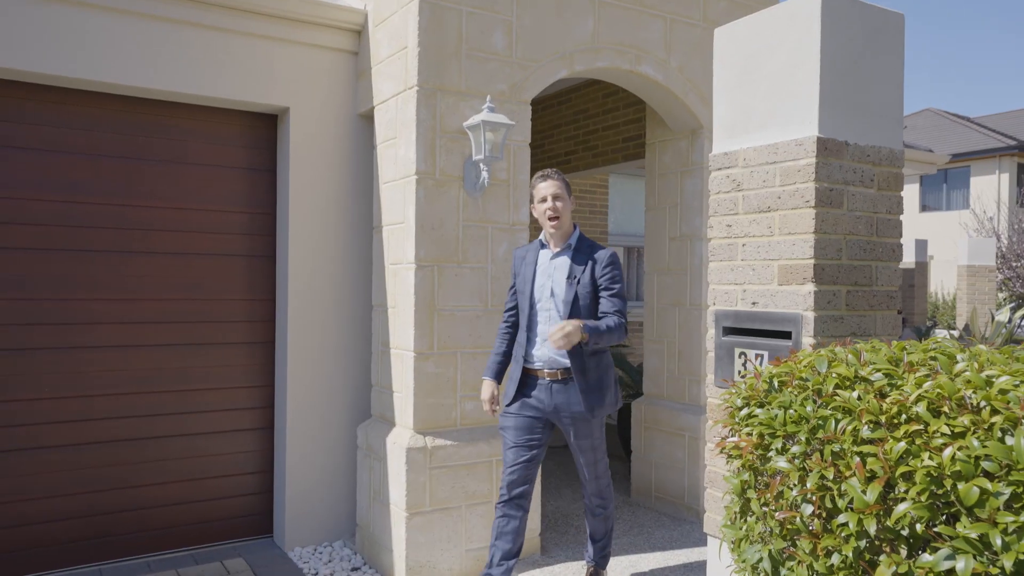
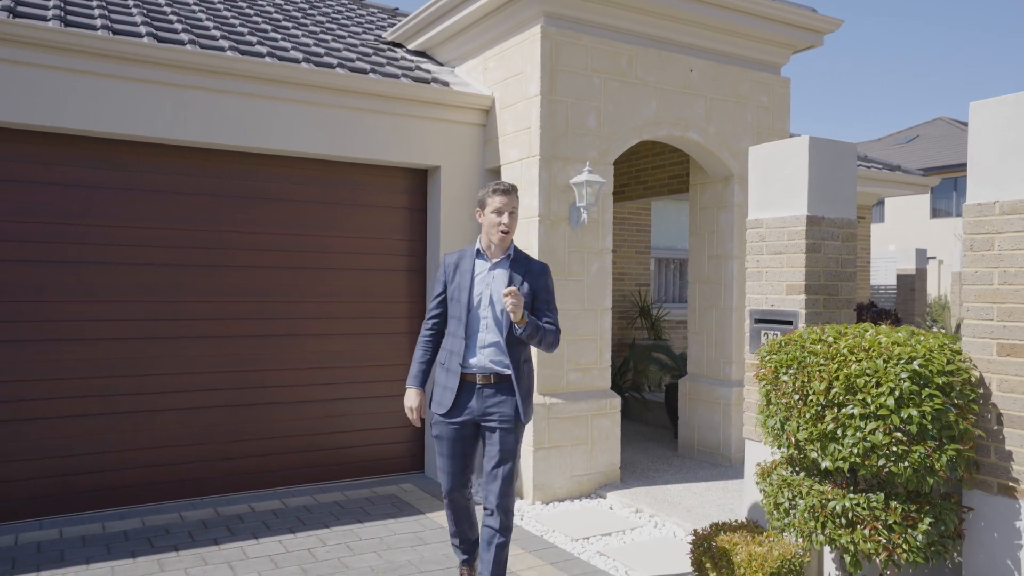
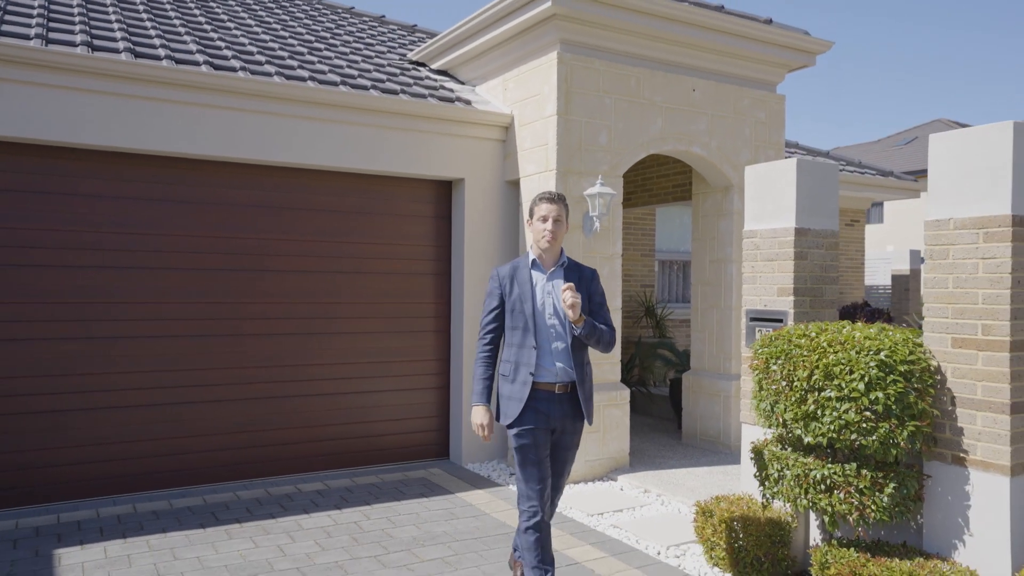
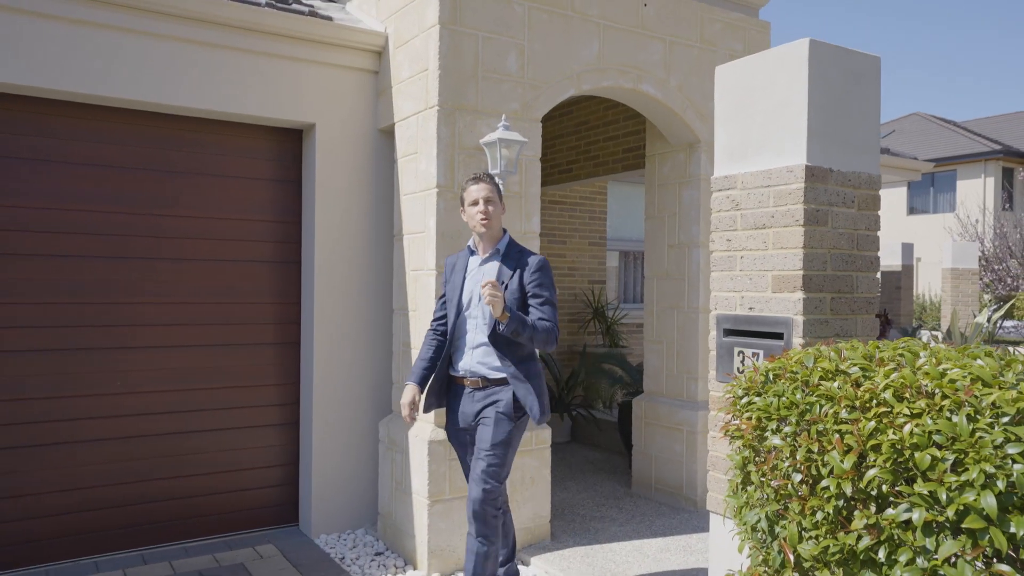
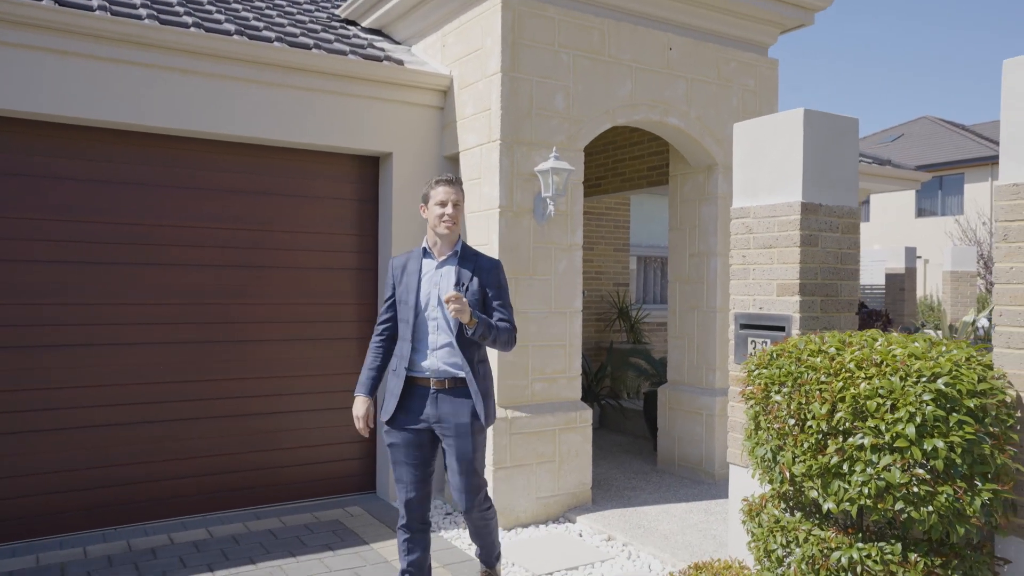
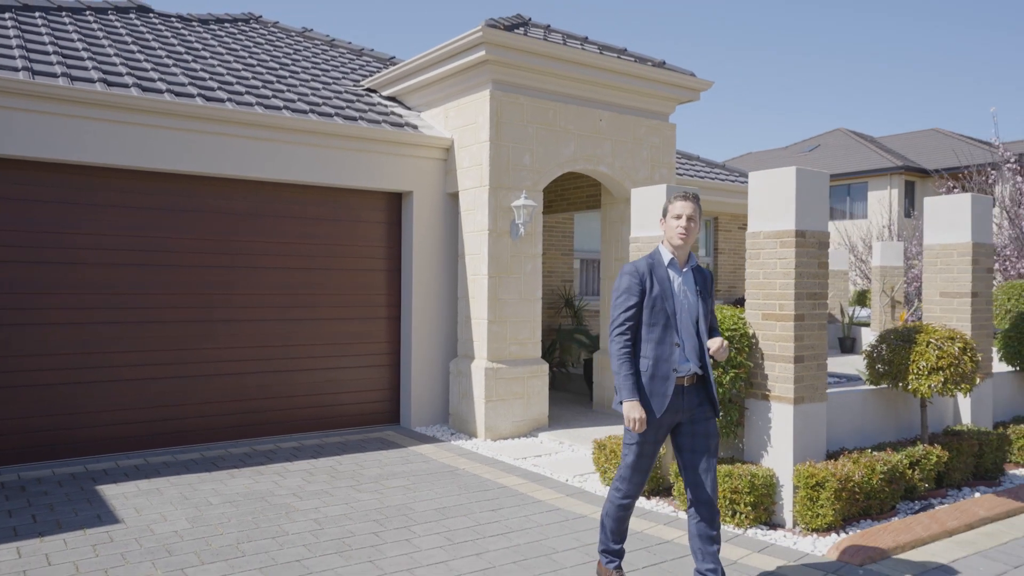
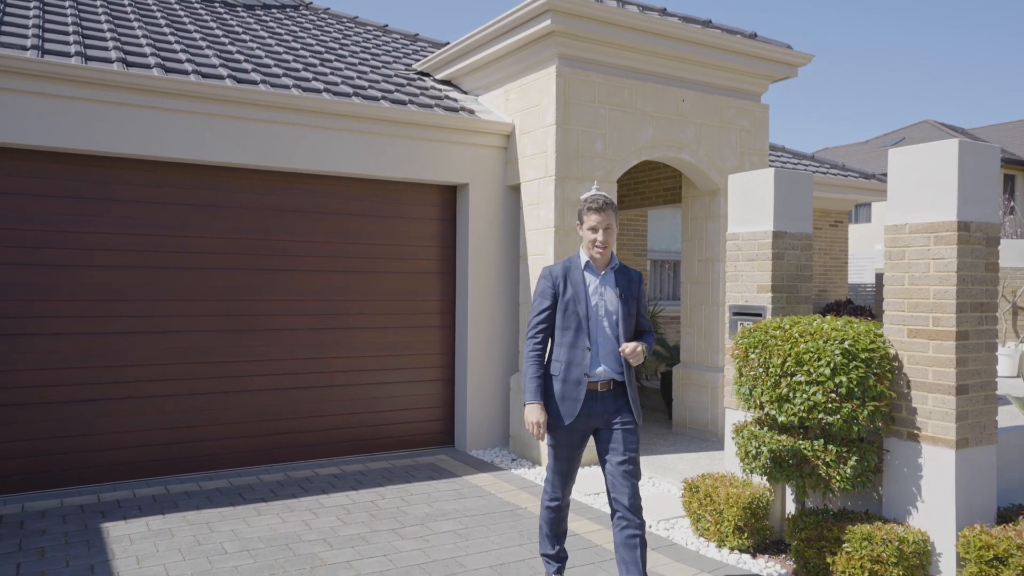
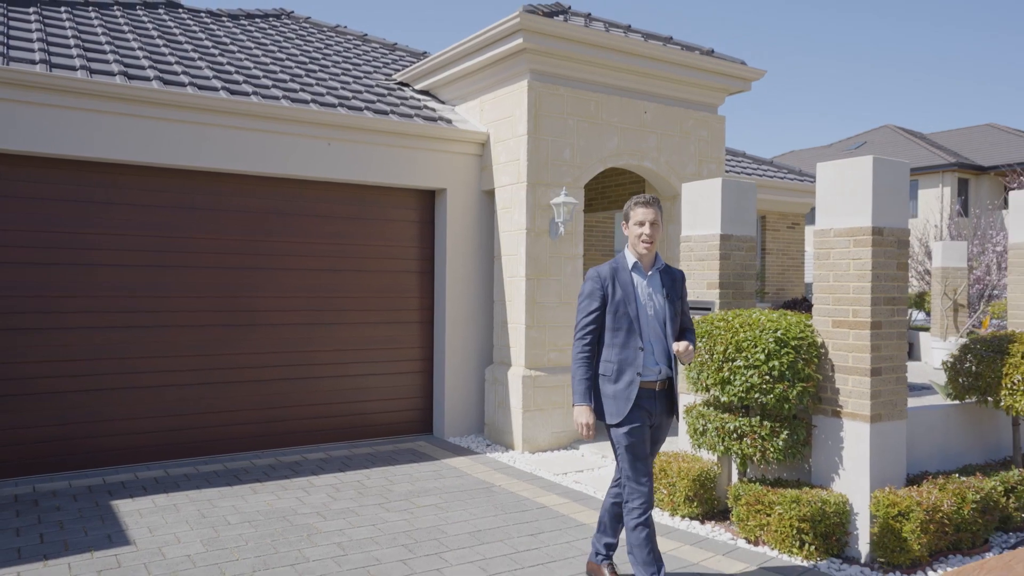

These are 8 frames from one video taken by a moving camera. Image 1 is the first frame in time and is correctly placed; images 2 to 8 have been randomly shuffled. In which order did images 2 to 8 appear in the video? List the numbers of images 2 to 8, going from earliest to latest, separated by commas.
4, 5, 2, 3, 7, 8, 6
